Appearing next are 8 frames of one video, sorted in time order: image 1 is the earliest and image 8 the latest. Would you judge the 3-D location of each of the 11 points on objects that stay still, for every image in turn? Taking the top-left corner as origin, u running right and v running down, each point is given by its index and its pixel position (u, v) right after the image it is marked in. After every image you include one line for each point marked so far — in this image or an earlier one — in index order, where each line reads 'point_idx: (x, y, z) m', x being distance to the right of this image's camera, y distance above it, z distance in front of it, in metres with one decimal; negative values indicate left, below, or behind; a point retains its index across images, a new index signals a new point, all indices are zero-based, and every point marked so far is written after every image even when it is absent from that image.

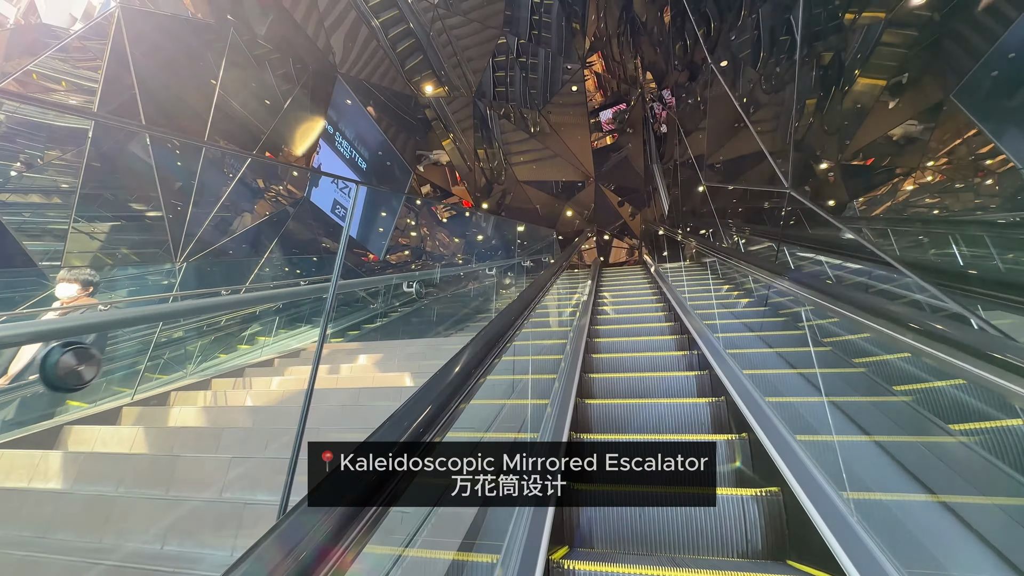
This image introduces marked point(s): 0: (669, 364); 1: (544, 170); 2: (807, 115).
0: (+2.4, -1.0, +6.8) m
1: (+1.0, +4.5, +17.1) m
2: (+4.8, +2.8, +7.3) m
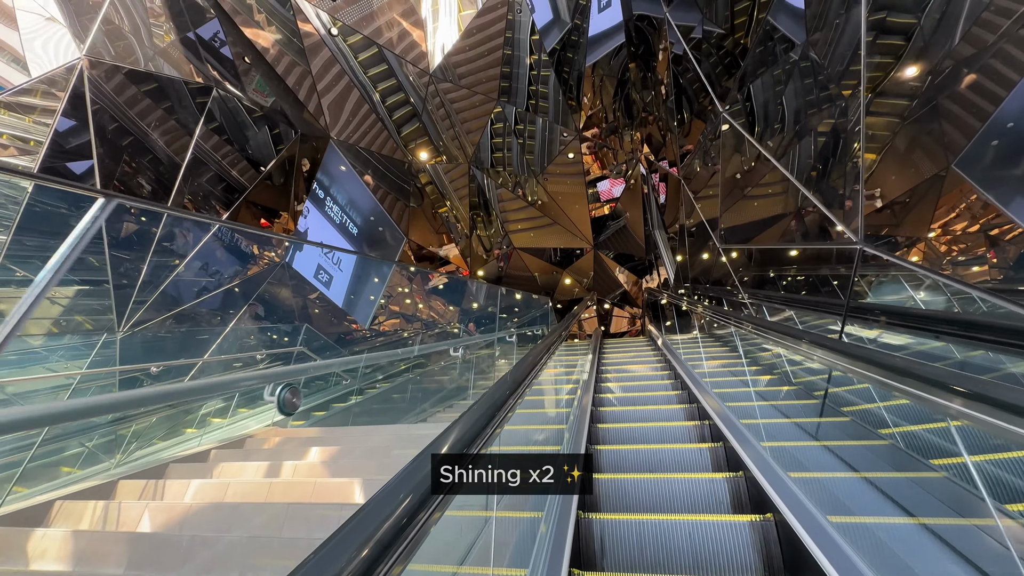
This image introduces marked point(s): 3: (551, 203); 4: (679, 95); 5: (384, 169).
0: (+2.3, -2.1, +6.1) m
1: (+0.9, +1.8, +17.1) m
2: (+4.8, +1.6, +7.2) m
3: (+1.4, +3.0, +15.3) m
4: (+4.4, +5.1, +11.8) m
5: (-4.8, +4.1, +15.3) m
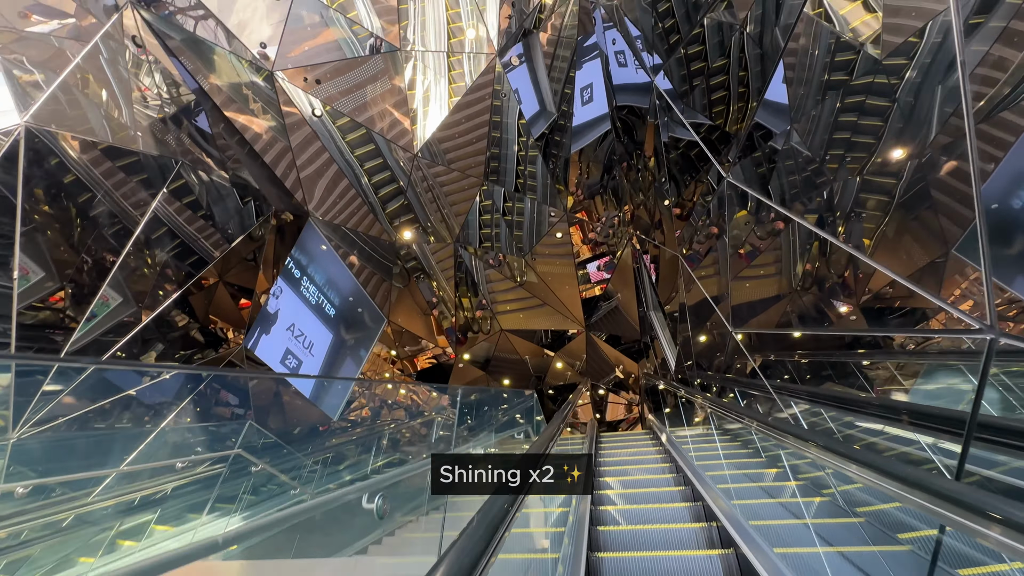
0: (+2.1, -3.1, +5.2) m
1: (+0.6, -1.3, +16.8) m
2: (+4.6, +0.3, +7.0) m
3: (+1.0, +0.2, +15.1) m
4: (+4.1, +2.9, +12.1) m
5: (-5.2, +1.3, +15.3) m
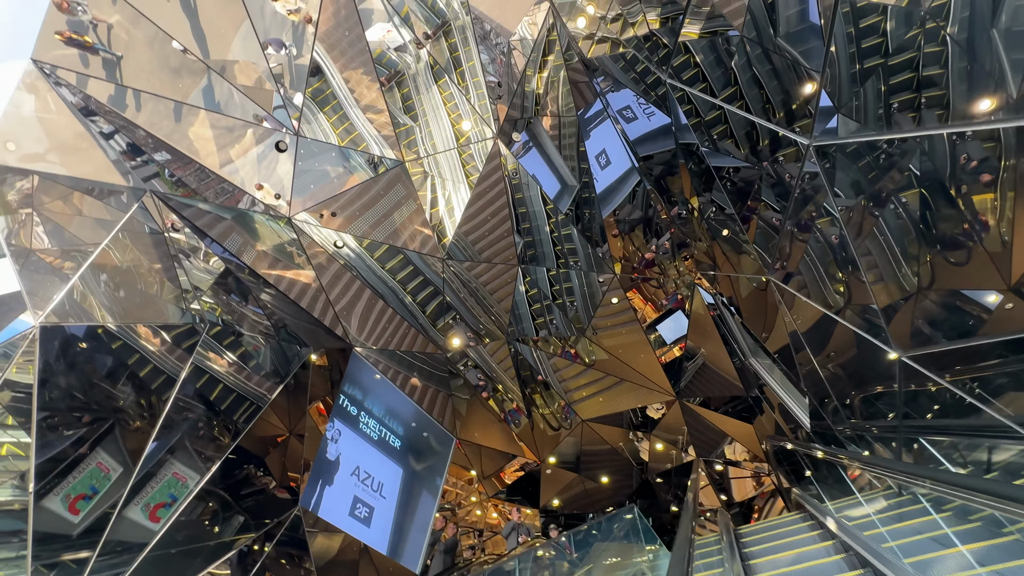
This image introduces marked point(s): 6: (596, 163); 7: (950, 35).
0: (+3.4, -3.2, +3.6) m
1: (+3.3, -4.0, +15.4) m
2: (+5.3, +0.3, +5.8) m
3: (+3.2, -2.2, +14.0) m
4: (+5.0, +1.7, +11.4) m
5: (-3.0, -2.8, +15.1) m
6: (+2.4, +3.4, +12.4) m
7: (+4.1, +2.4, +4.1) m
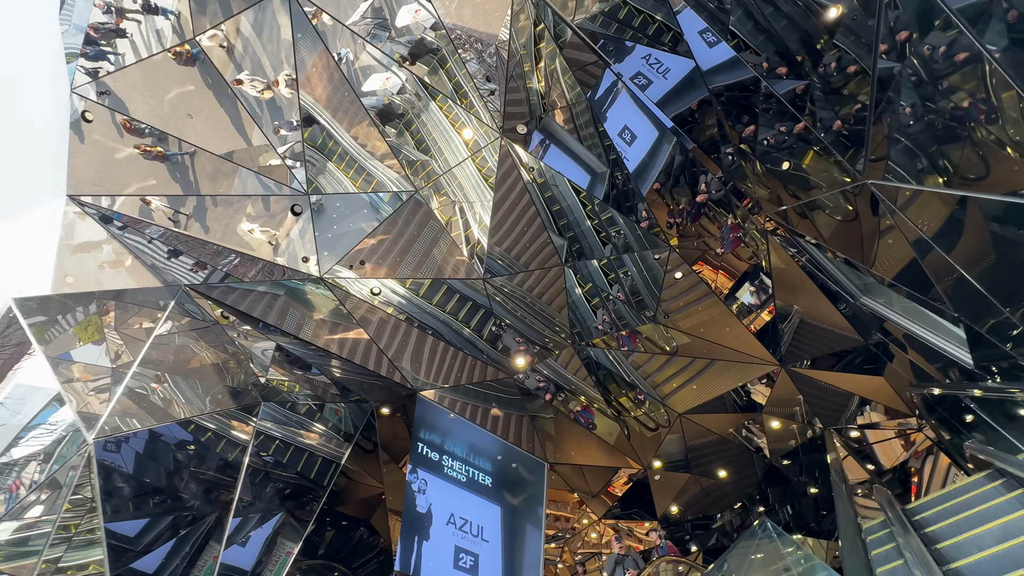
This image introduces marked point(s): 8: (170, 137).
0: (+4.4, -2.2, +2.6) m
1: (+6.2, -3.2, +14.2) m
2: (+5.6, +1.6, +4.7) m
3: (+5.4, -1.5, +13.0) m
4: (+5.8, +2.8, +10.3) m
5: (-0.3, -3.7, +14.8) m
6: (+3.0, +3.7, +11.8) m
7: (+3.7, +3.3, +3.3) m
8: (-7.4, +3.2, +9.5) m
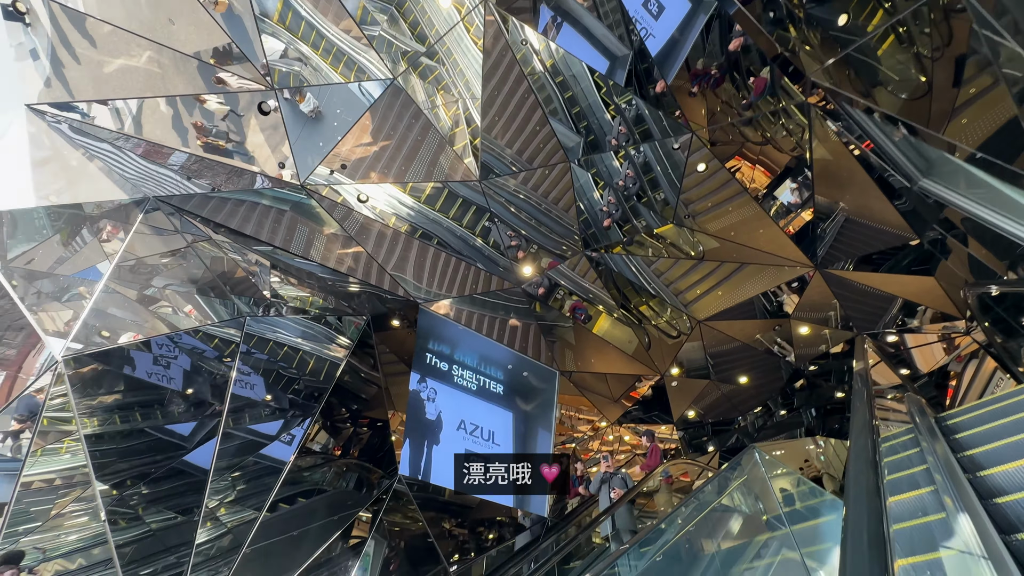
0: (+4.3, -1.6, +2.3) m
1: (+6.8, -0.3, +13.7) m
2: (+5.5, +2.7, +3.5) m
3: (+5.9, +1.2, +12.2) m
4: (+6.0, +4.9, +8.8) m
5: (+0.5, -0.7, +14.8) m
6: (+3.3, +6.0, +10.2) m
7: (+3.5, +4.0, +2.0) m
8: (-7.2, +4.9, +8.8) m
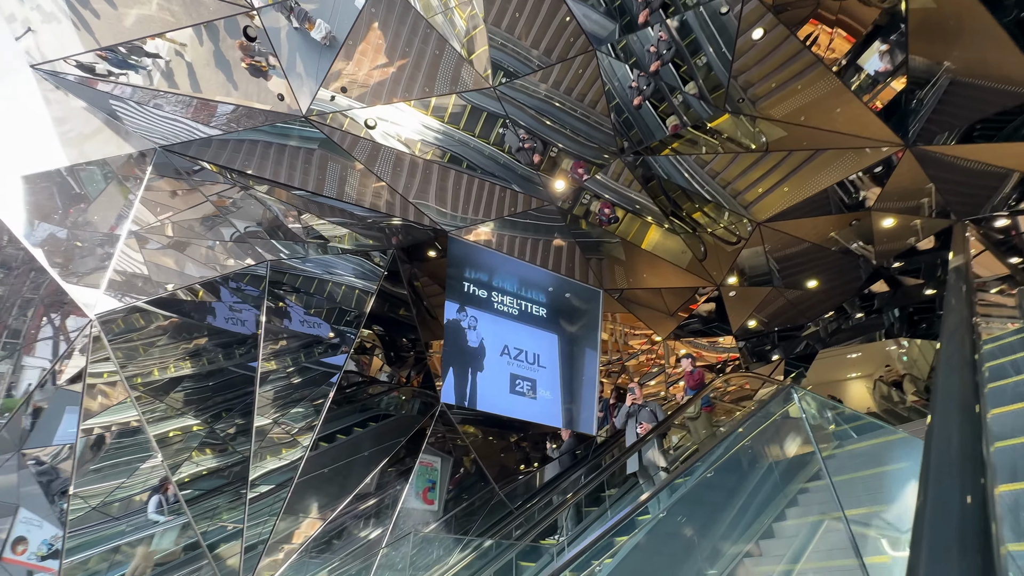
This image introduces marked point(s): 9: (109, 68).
0: (+4.4, -0.8, +1.6) m
1: (+8.1, +2.6, +12.3) m
2: (+5.3, +3.6, +2.0) m
3: (+6.9, +3.7, +10.7) m
4: (+6.2, +6.8, +6.8) m
5: (+2.0, +1.9, +14.3) m
6: (+3.6, +7.9, +8.3) m
7: (+3.0, +4.5, +0.5) m
8: (-6.8, +5.8, +8.5) m
9: (-7.8, +4.3, +8.7) m
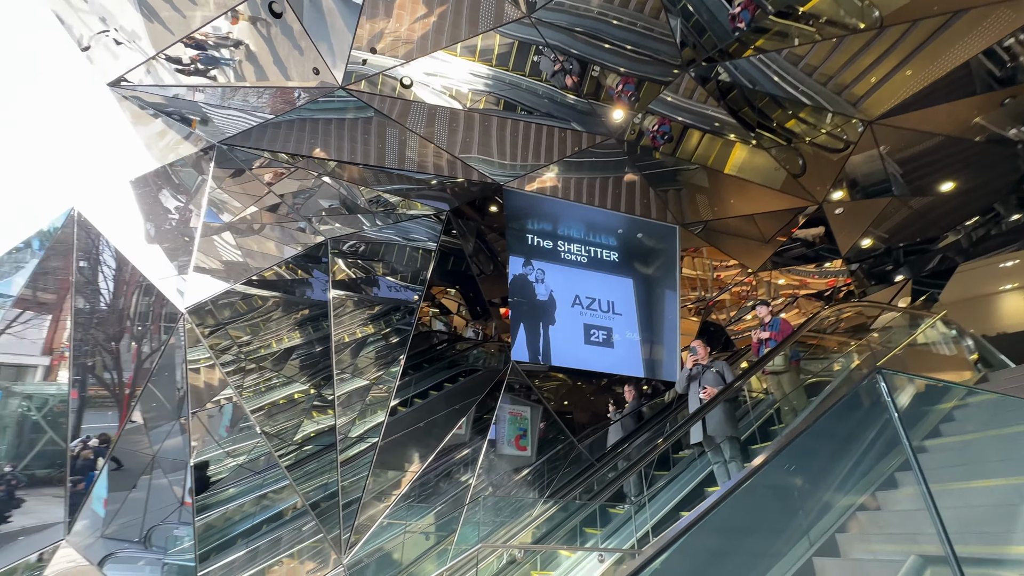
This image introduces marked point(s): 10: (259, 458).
0: (+4.5, -0.3, +0.7) m
1: (+9.6, +4.8, +10.0) m
2: (+4.9, +4.3, +0.4) m
3: (+8.0, +5.6, +8.6) m
4: (+6.3, +8.1, +4.5) m
5: (+4.1, +3.8, +13.2) m
6: (+3.9, +9.1, +6.4) m
7: (+2.3, +4.7, -0.7) m
8: (-6.0, +6.1, +8.8) m
9: (-6.7, +4.6, +9.4) m
10: (-6.1, -4.1, +10.9) m
